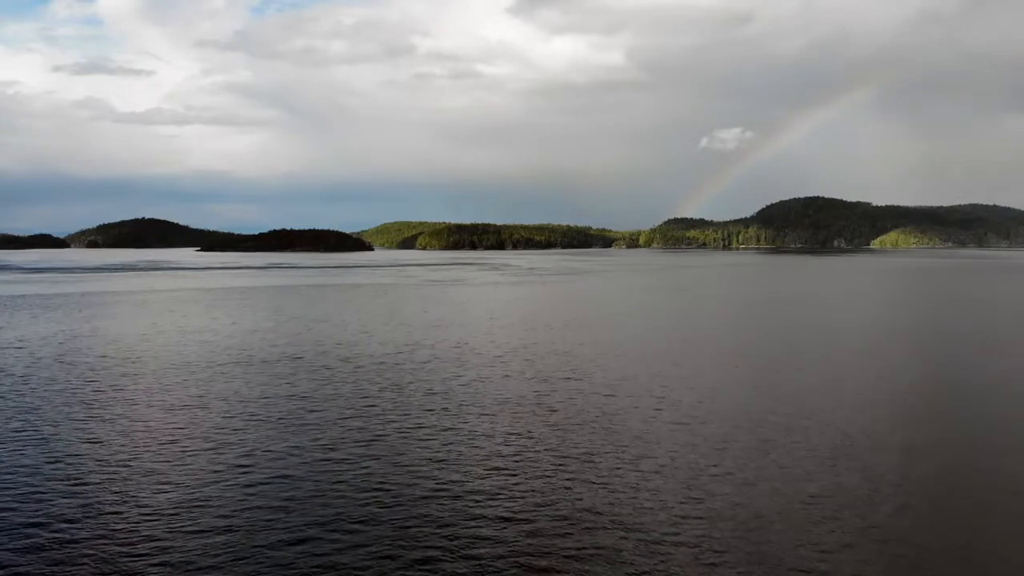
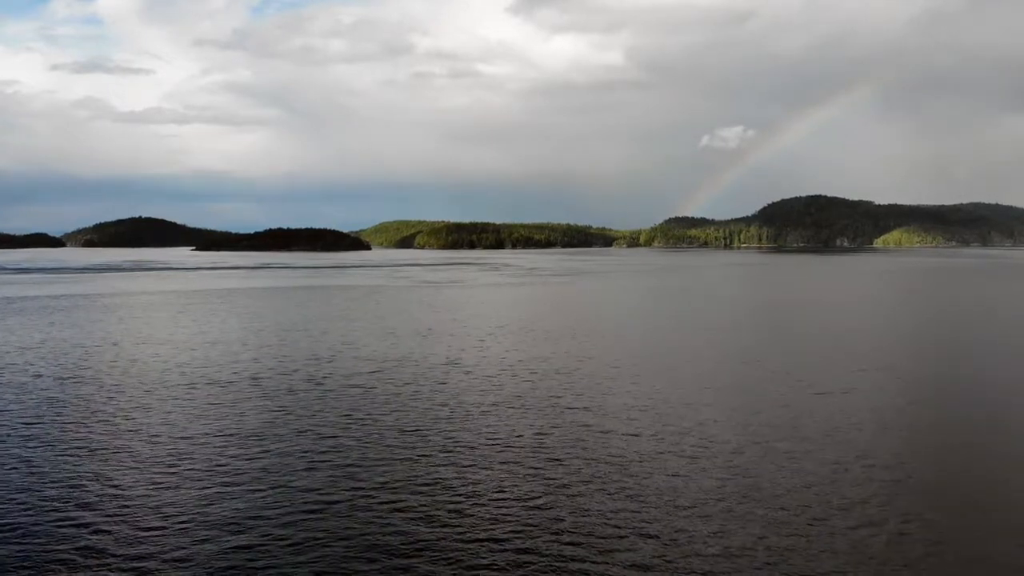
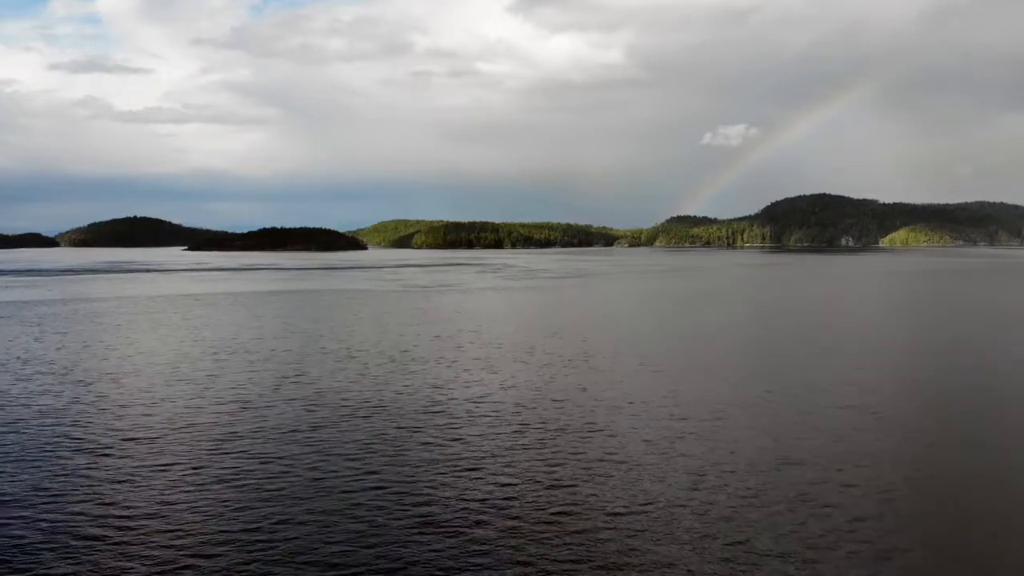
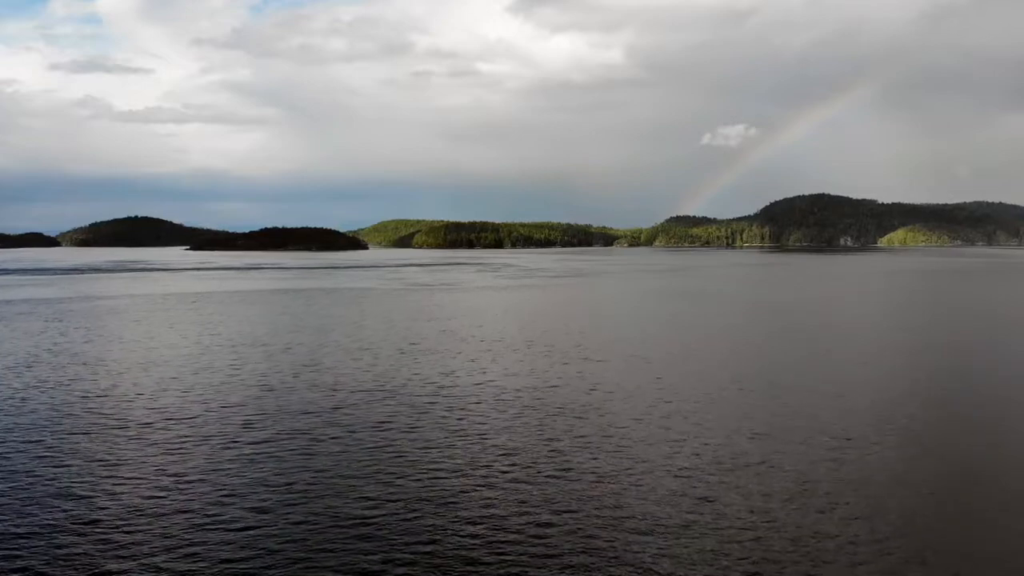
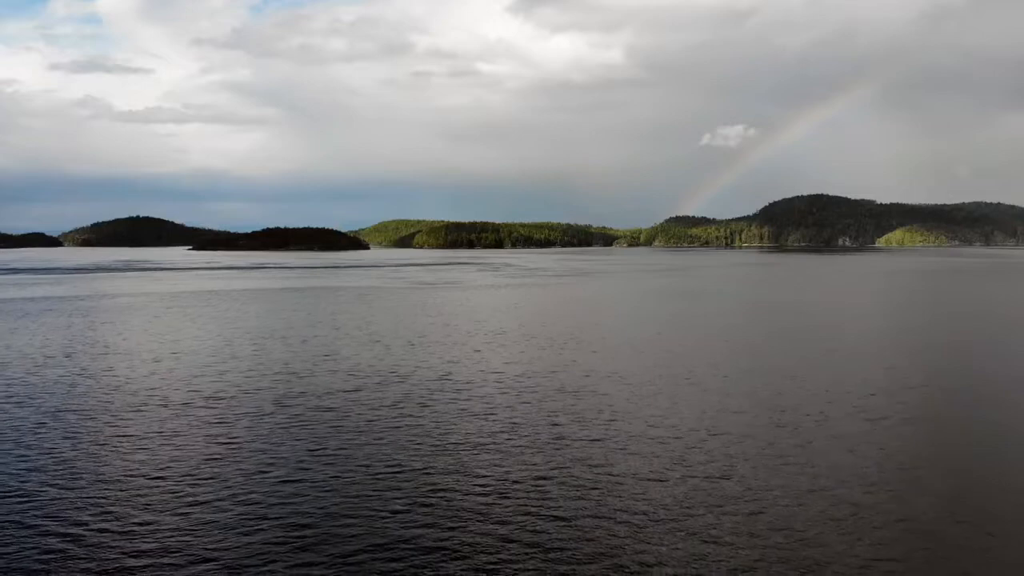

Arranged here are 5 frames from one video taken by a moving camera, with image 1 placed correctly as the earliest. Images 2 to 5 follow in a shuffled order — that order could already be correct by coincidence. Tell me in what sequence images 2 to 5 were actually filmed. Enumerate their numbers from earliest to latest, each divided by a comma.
2, 5, 4, 3
